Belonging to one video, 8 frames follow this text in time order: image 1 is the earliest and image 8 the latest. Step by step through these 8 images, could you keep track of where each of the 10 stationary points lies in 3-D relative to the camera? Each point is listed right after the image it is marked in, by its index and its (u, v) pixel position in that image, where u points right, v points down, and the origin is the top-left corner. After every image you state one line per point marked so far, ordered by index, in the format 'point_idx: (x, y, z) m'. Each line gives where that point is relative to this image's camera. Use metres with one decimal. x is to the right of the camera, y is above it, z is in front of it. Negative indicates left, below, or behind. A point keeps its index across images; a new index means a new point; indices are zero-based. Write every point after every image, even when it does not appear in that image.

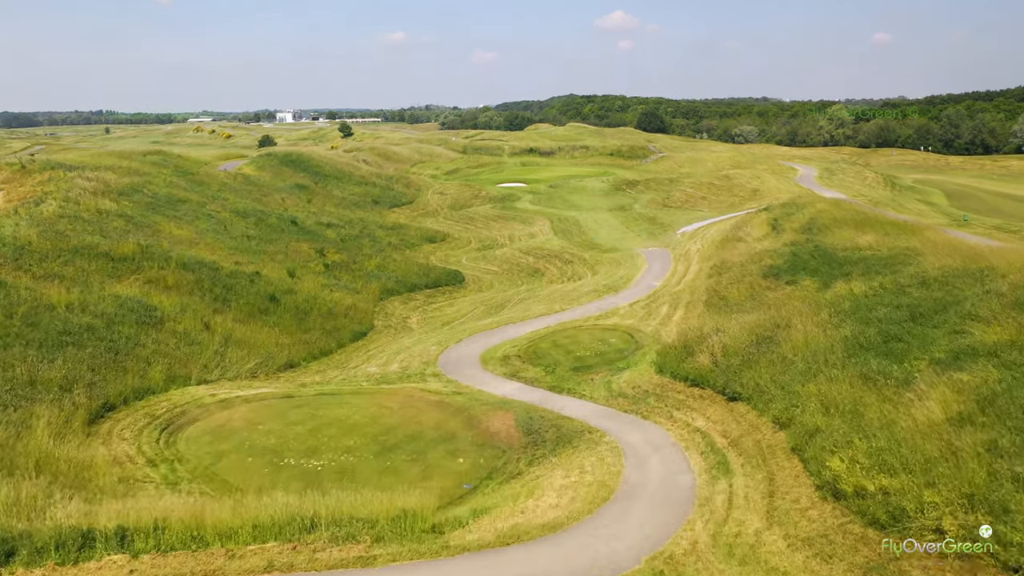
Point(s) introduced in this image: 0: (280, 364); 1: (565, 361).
0: (-5.5, -1.8, +18.0) m
1: (+1.2, -1.6, +16.9) m
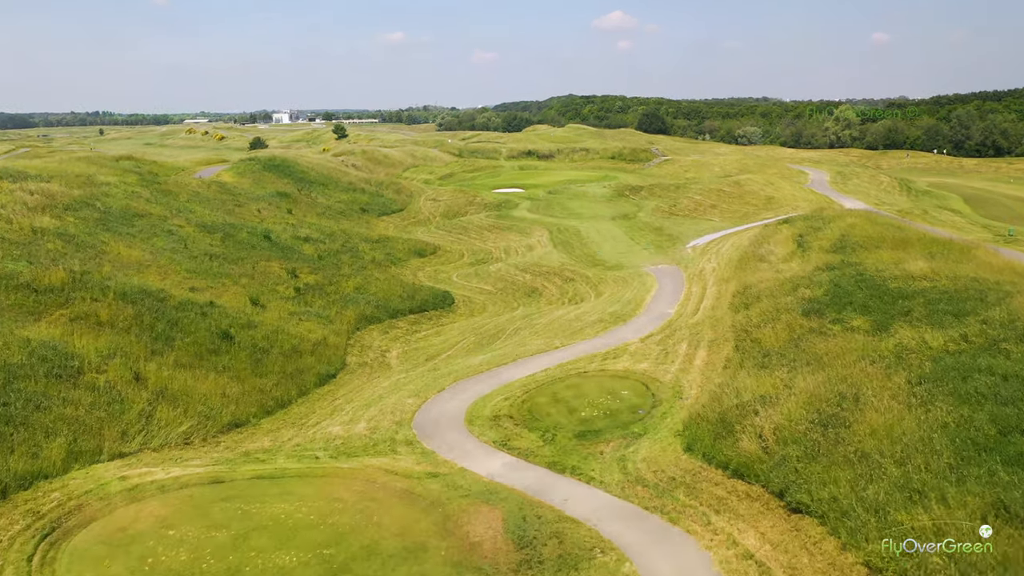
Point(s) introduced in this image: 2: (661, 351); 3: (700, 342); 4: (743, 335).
0: (-5.6, -2.7, +14.9) m
1: (+1.0, -2.5, +13.8) m
2: (+3.5, -1.5, +18.0) m
3: (+4.4, -1.3, +17.9) m
4: (+5.1, -1.0, +16.8) m
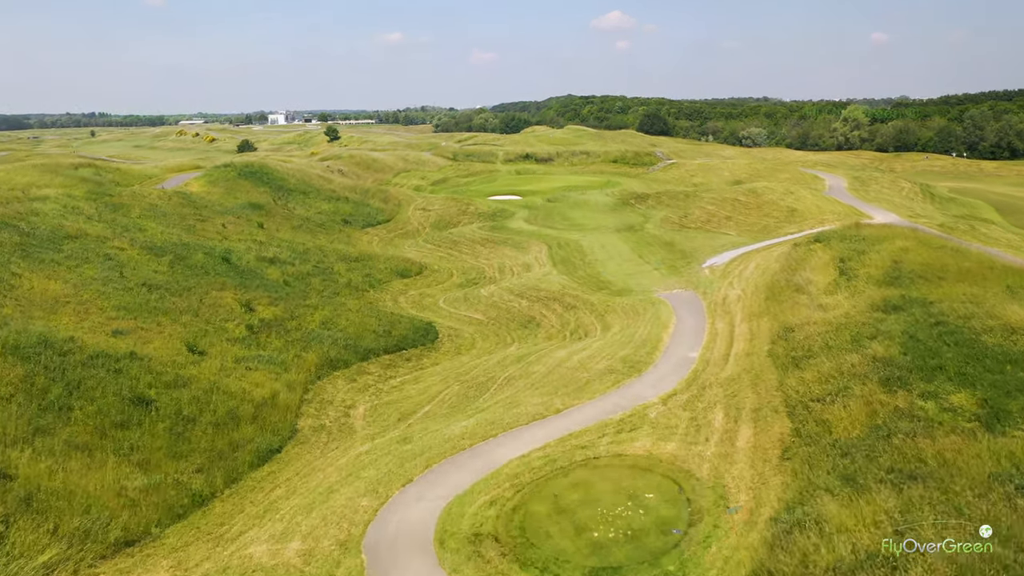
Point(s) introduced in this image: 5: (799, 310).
0: (-5.8, -3.7, +11.1) m
1: (+0.8, -3.5, +10.0) m
2: (+3.3, -2.5, +14.2) m
3: (+4.2, -2.3, +14.1) m
4: (+4.9, -2.0, +12.9) m
5: (+7.3, -0.6, +19.6) m
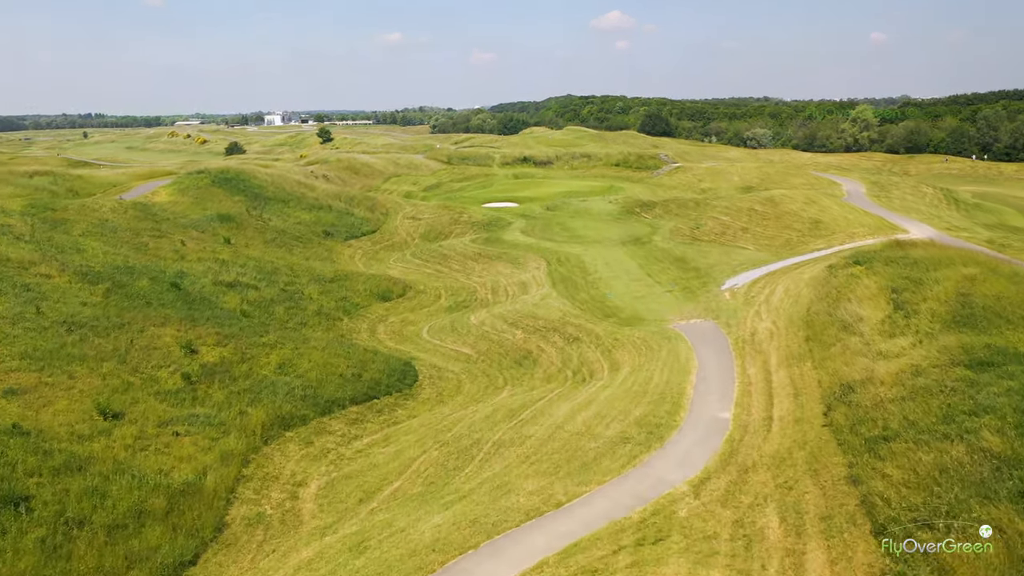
0: (-6.0, -4.6, +7.5) m
1: (+0.6, -4.4, +6.4) m
2: (+3.1, -3.4, +10.6) m
3: (+4.0, -3.2, +10.5) m
4: (+4.7, -2.9, +9.4) m
5: (+7.1, -1.5, +16.0) m
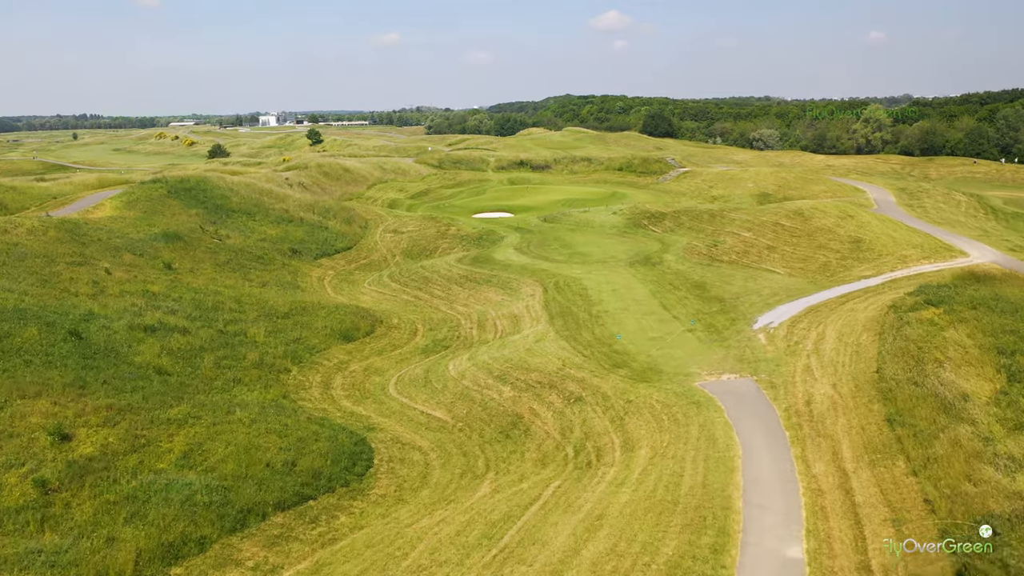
0: (-6.4, -5.8, +2.7) m
1: (+0.3, -5.5, +1.6) m
2: (+2.8, -4.6, +5.9) m
3: (+3.7, -4.3, +5.7) m
4: (+4.3, -4.1, +4.6) m
5: (+6.8, -2.6, +11.3) m
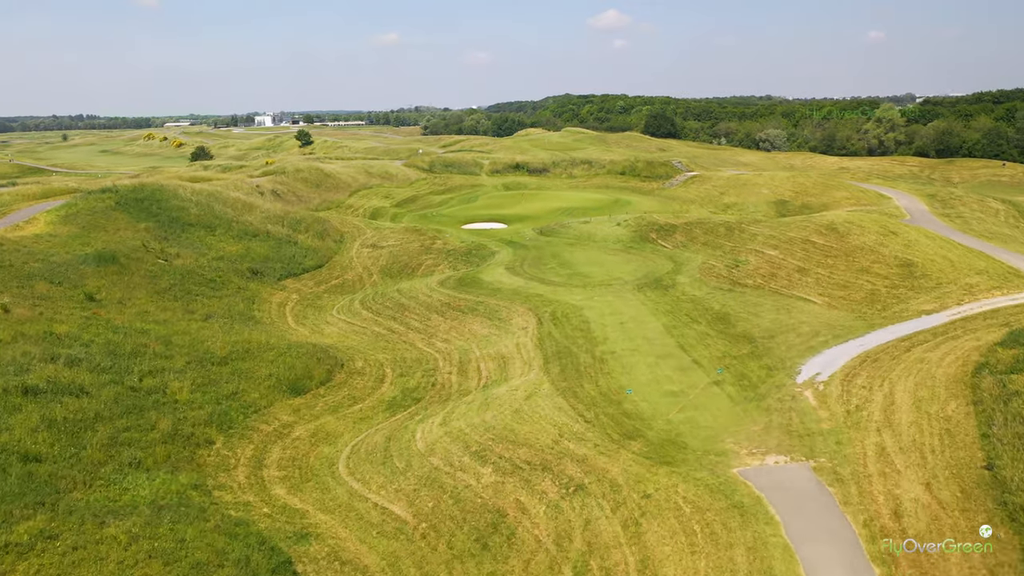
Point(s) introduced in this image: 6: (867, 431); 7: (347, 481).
0: (-6.7, -6.8, -1.7) m
1: (-0.1, -6.6, -2.8) m
2: (+2.4, -5.6, +1.5) m
3: (+3.4, -5.4, +1.3) m
4: (+4.0, -5.1, +0.2) m
5: (+6.4, -3.6, +6.9) m
6: (+6.8, -2.7, +14.9) m
7: (-3.3, -3.9, +15.5) m
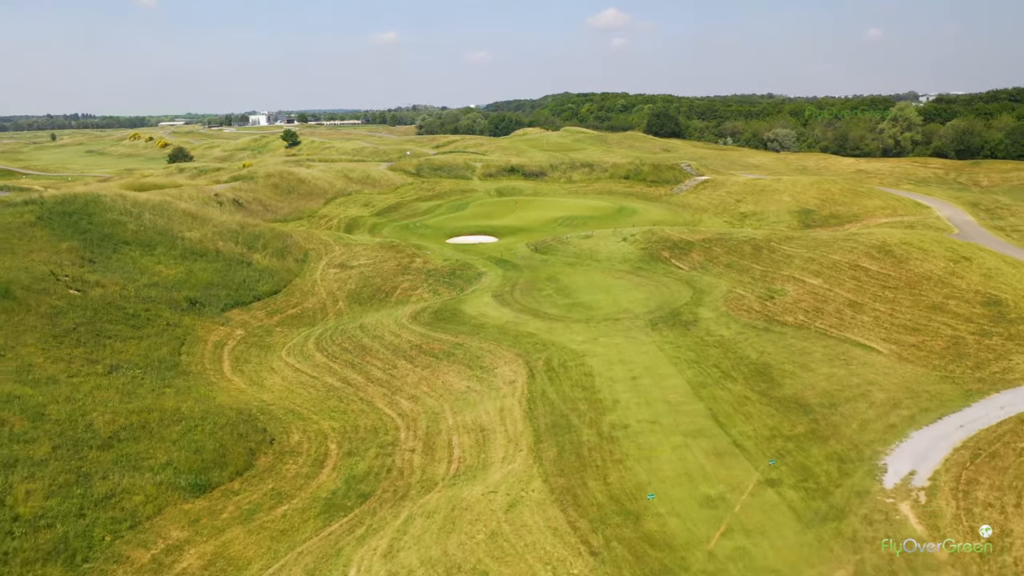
0: (-7.1, -8.0, -6.8) m
1: (-0.4, -7.8, -7.9) m
2: (+2.0, -6.8, -3.6) m
3: (+3.0, -6.5, -3.8) m
4: (+3.6, -6.3, -4.9) m
5: (+6.0, -4.8, +1.8) m
6: (+6.4, -3.8, +9.8) m
7: (-3.7, -5.0, +10.4) m
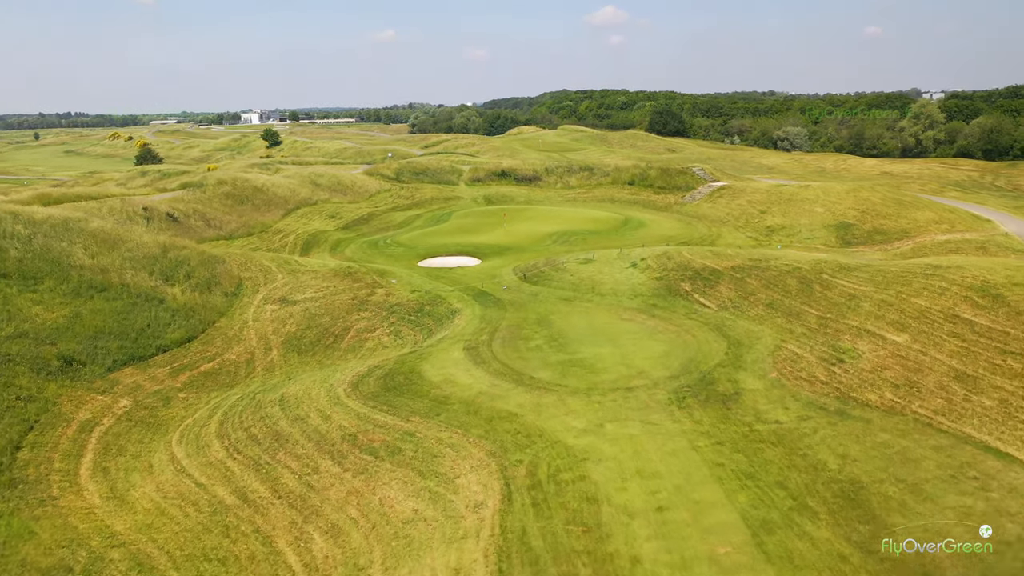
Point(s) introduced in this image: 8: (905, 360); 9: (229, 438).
0: (-7.6, -9.5, -13.2) m
1: (-1.0, -9.2, -14.2) m
2: (+1.5, -8.2, -10.0) m
3: (+2.4, -8.0, -10.1) m
4: (+3.1, -7.7, -11.3) m
5: (+5.5, -6.2, -4.6) m
6: (+5.9, -5.2, +3.4) m
7: (-4.3, -6.5, +4.0) m
8: (+8.6, -1.5, +16.9) m
9: (-6.4, -3.3, +17.2) m
